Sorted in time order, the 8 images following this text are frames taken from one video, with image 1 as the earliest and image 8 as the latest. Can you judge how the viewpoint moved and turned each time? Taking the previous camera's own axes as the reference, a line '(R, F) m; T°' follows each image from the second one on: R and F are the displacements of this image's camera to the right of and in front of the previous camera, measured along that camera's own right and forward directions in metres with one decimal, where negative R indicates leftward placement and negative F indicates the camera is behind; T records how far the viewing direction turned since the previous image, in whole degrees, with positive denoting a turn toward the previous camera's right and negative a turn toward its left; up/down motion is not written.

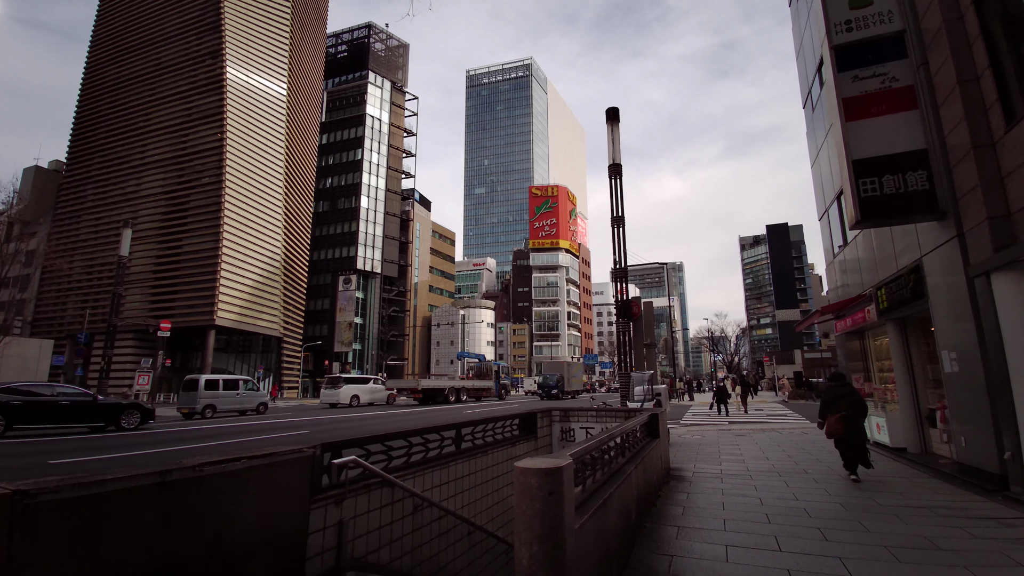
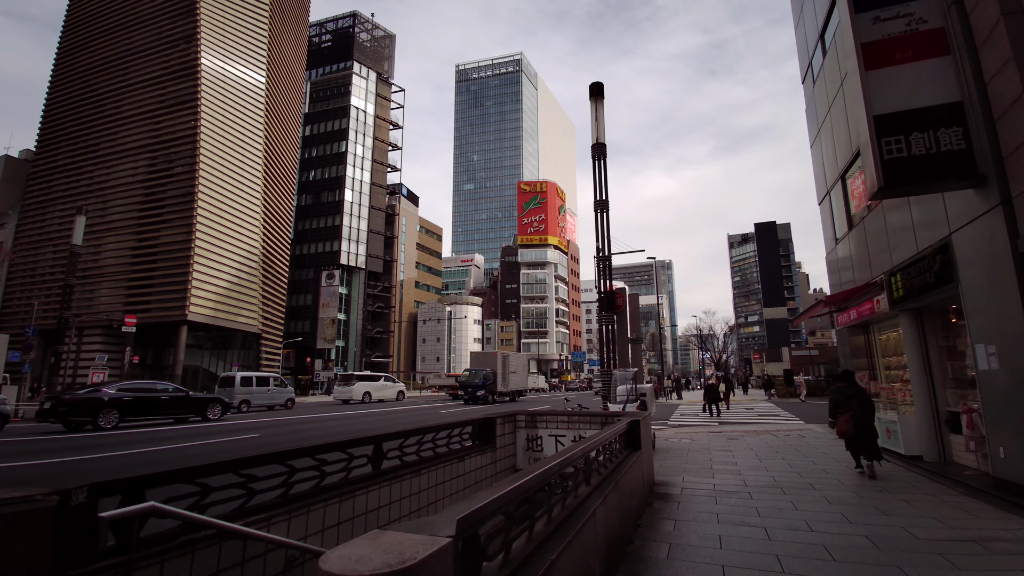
(+0.5, +1.3) m; +1°
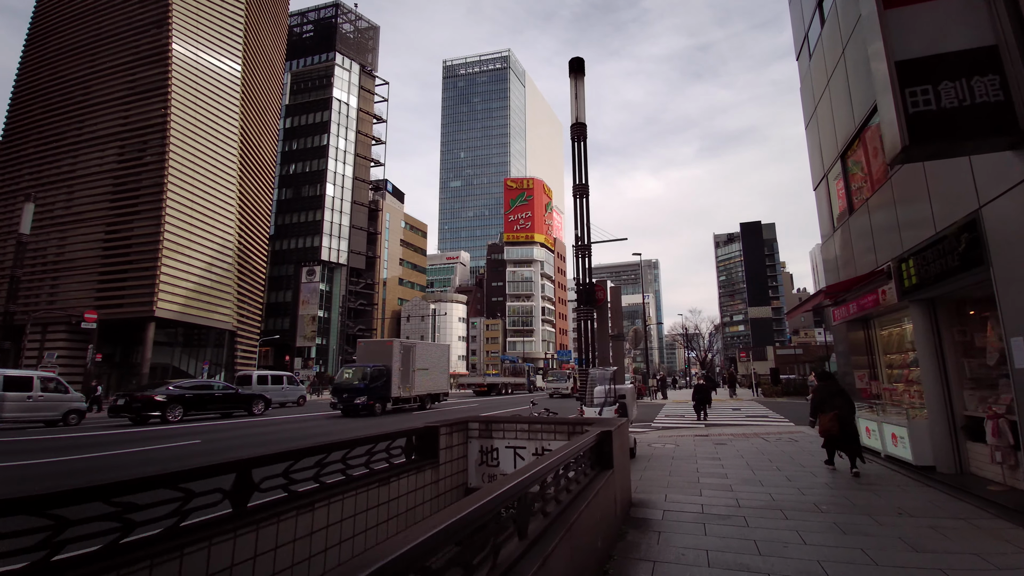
(+0.4, +1.1) m; +1°
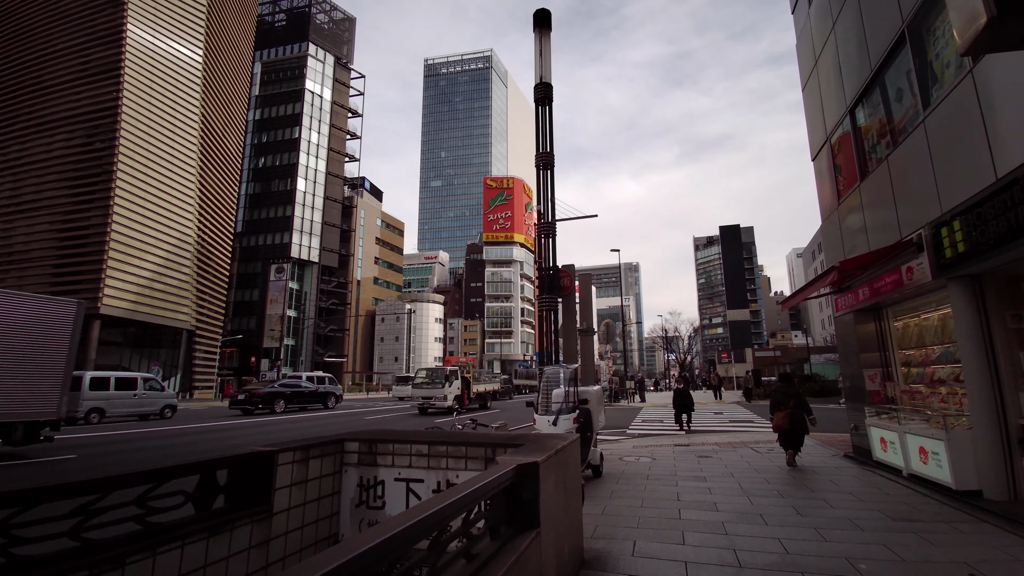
(+0.7, +1.8) m; +2°
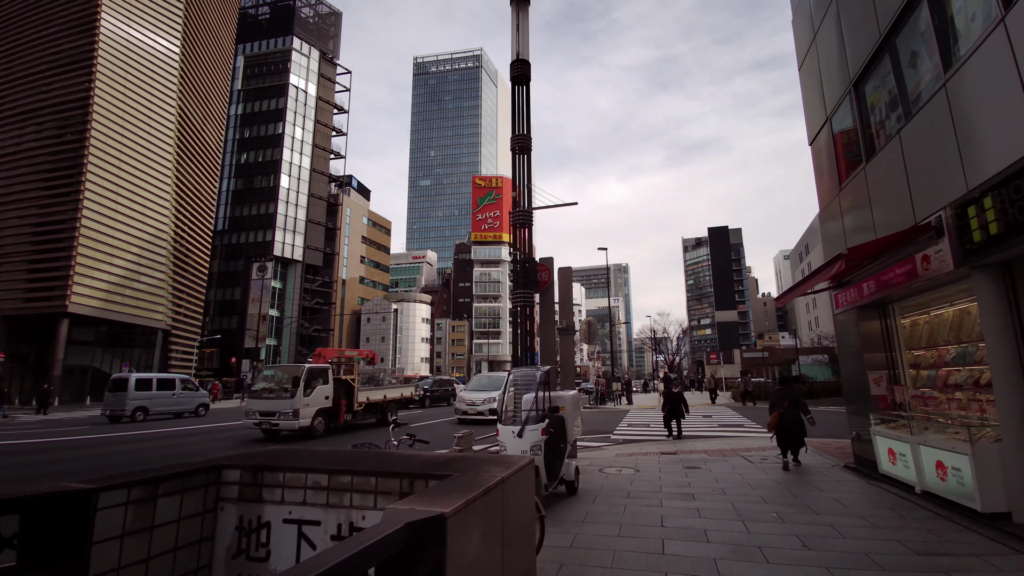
(+0.4, +0.9) m; +1°
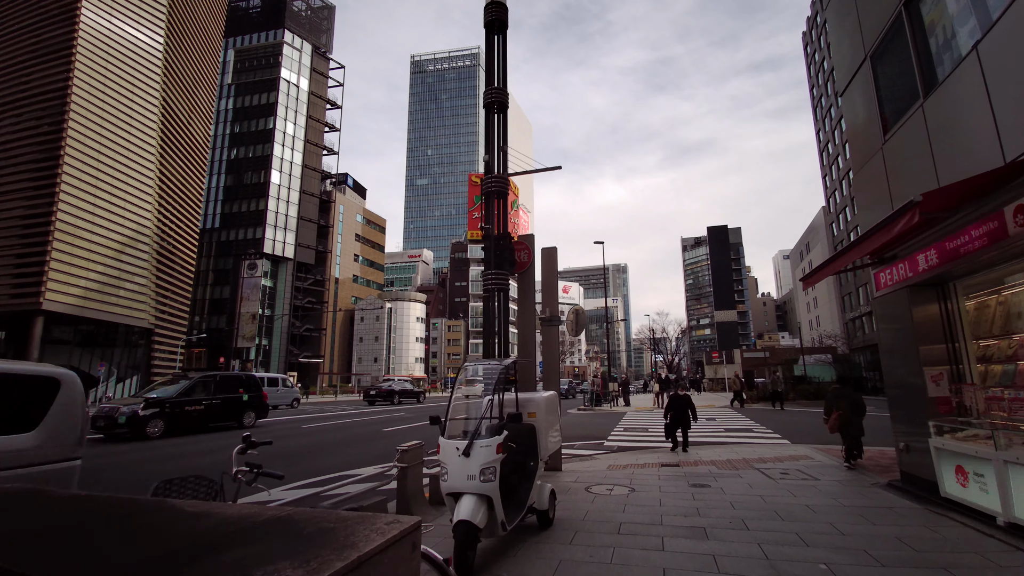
(+0.4, +1.5) m; 0°
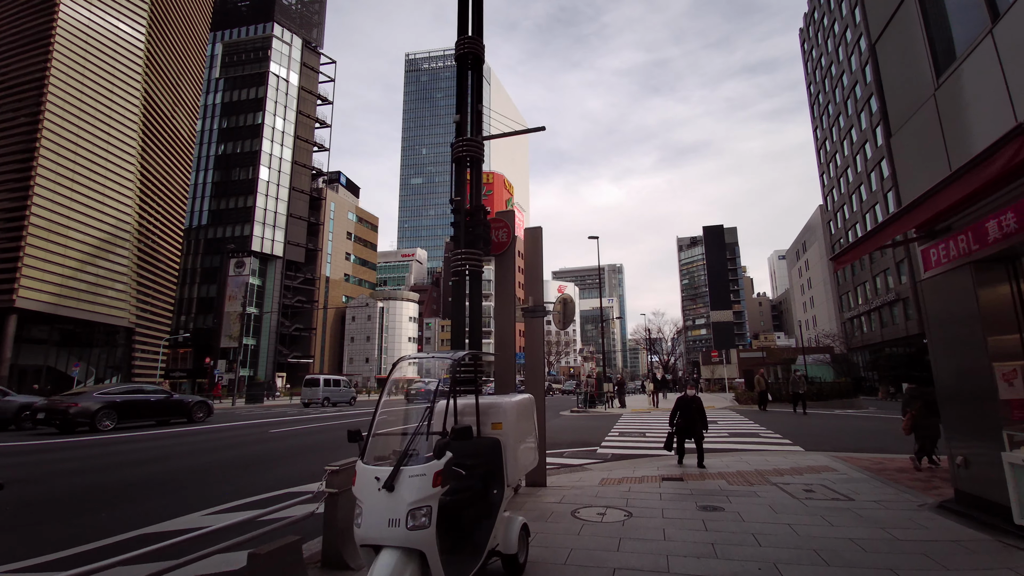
(+0.3, +1.2) m; +1°
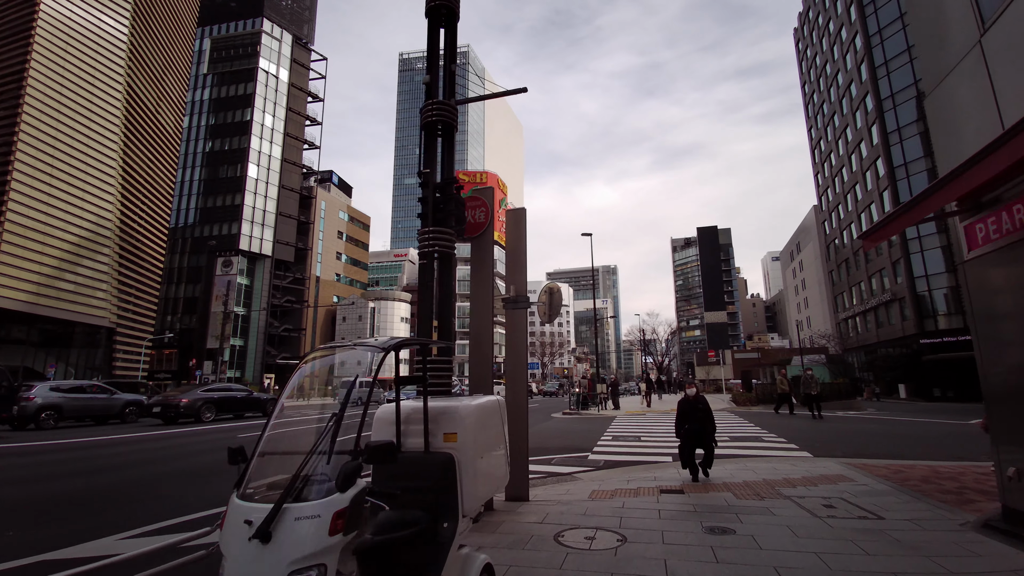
(+0.2, +0.9) m; +1°
